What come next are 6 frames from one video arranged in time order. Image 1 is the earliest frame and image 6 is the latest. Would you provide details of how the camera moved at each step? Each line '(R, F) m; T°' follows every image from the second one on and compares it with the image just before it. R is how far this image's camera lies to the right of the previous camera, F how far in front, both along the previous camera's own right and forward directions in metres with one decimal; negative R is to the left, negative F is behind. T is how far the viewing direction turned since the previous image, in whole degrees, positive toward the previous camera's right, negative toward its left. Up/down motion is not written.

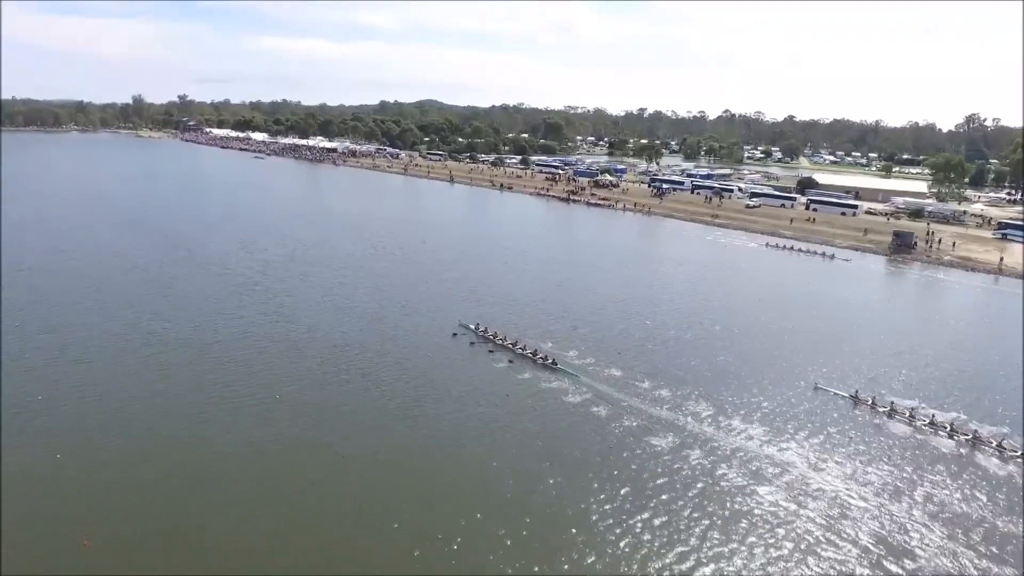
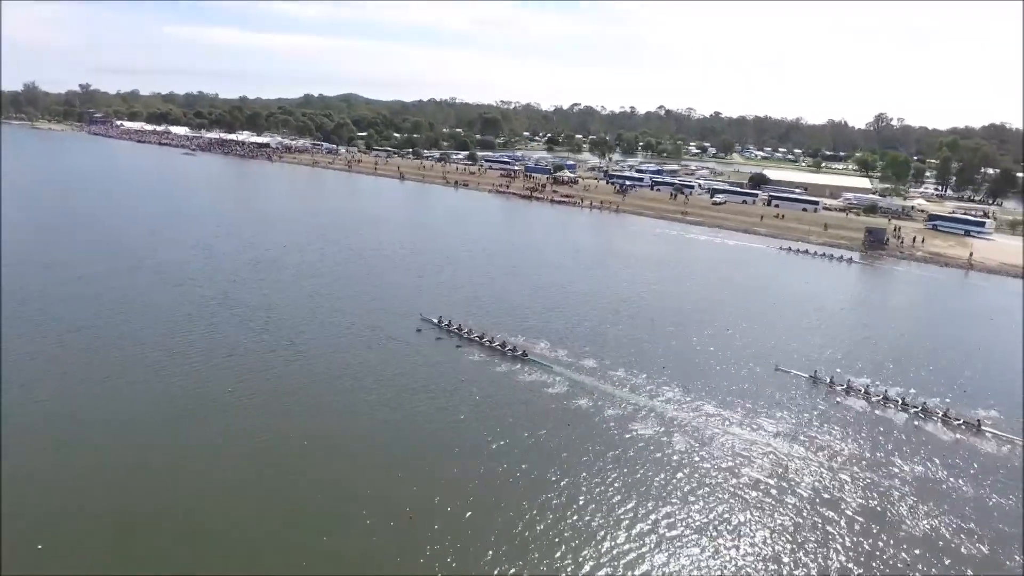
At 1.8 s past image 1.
(-1.0, +0.7) m; +6°
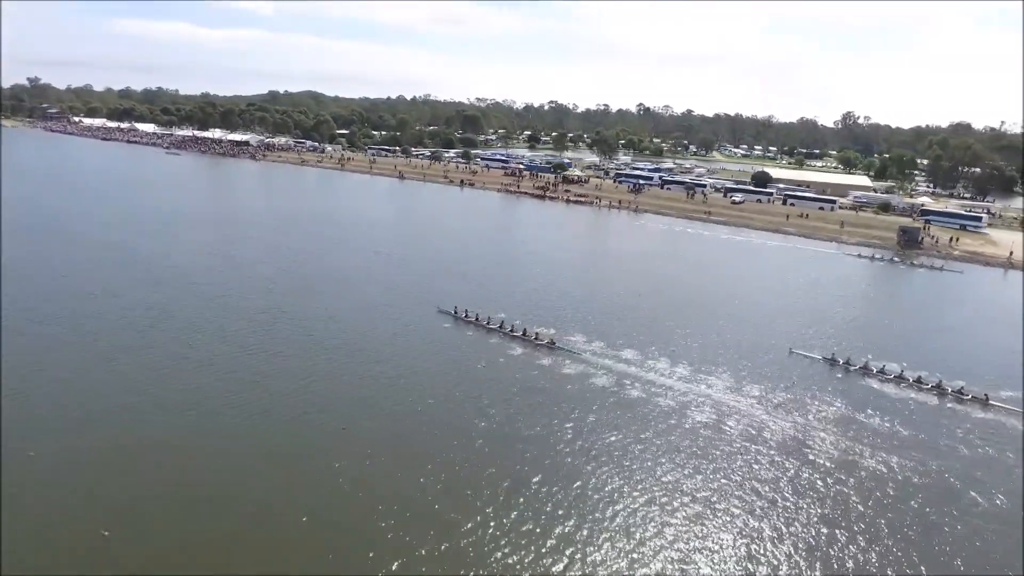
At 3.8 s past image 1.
(-1.4, +0.5) m; +3°
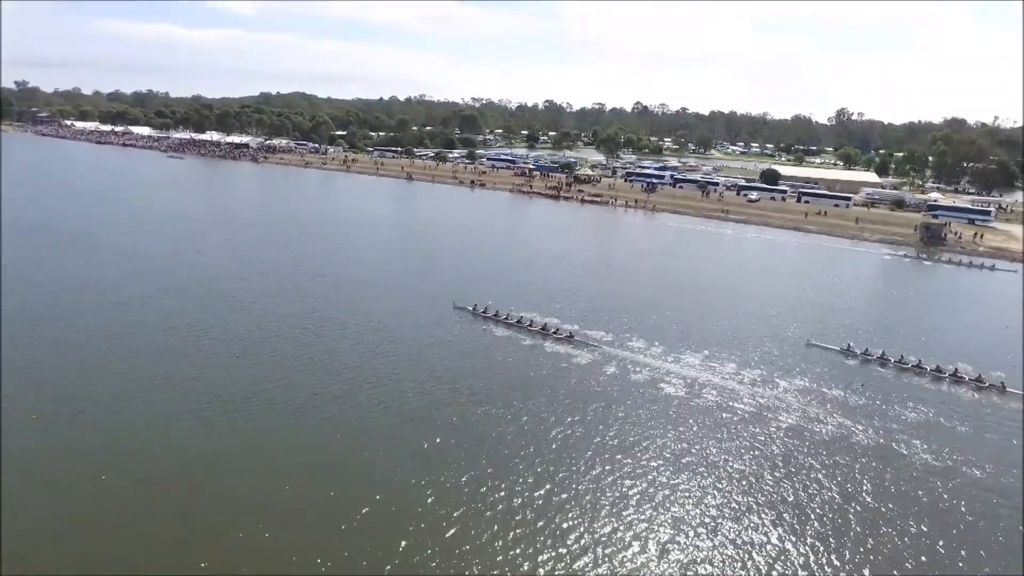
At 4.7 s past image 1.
(-0.7, +0.1) m; +1°
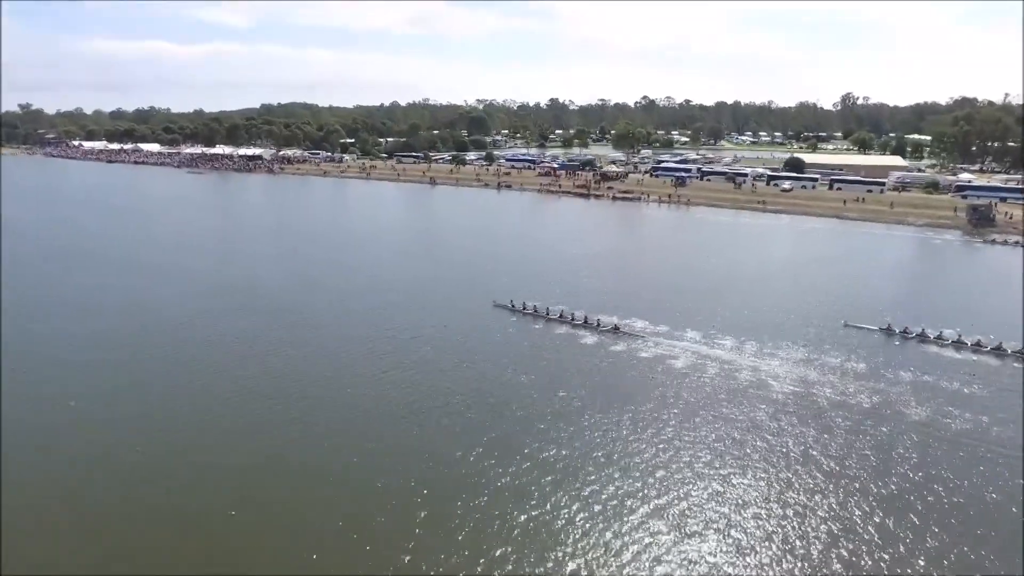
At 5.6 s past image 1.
(-0.9, 0.0) m; -1°
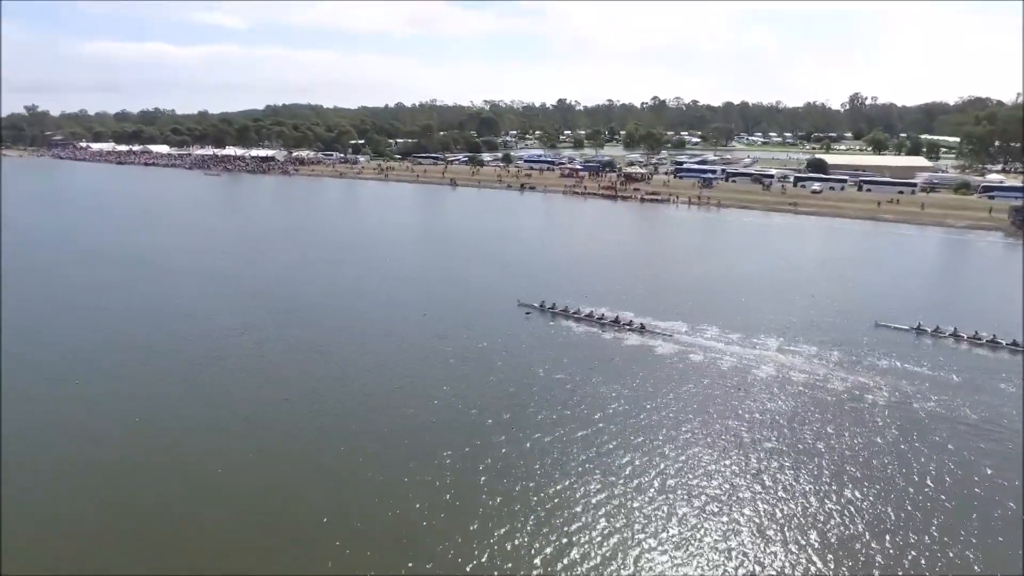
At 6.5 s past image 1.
(-0.7, +0.1) m; 0°
